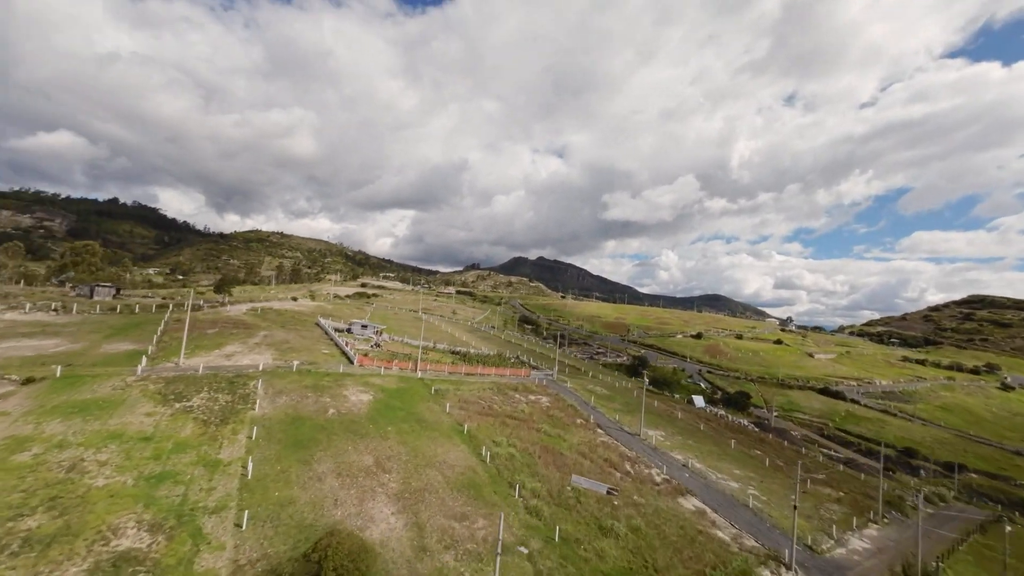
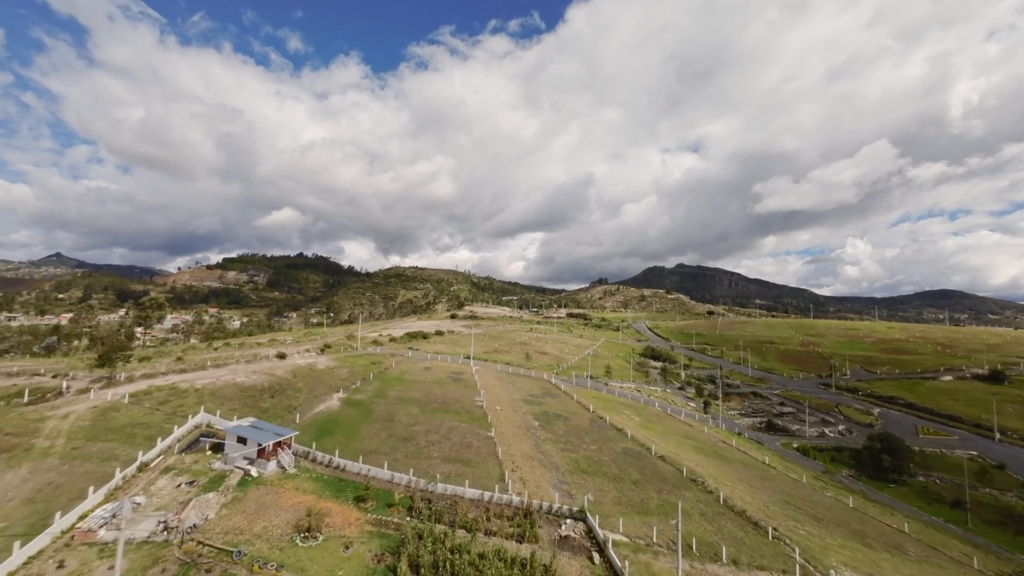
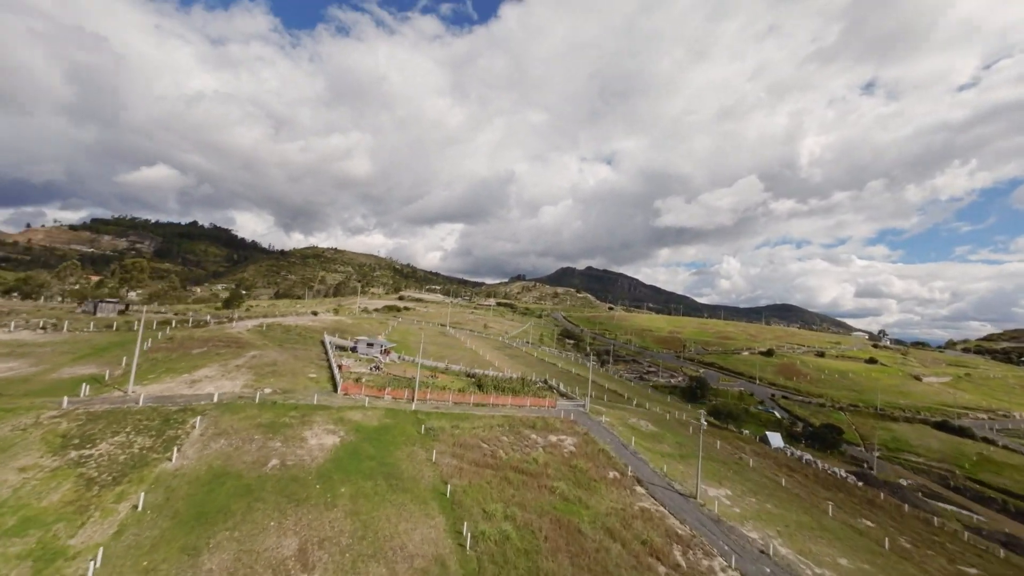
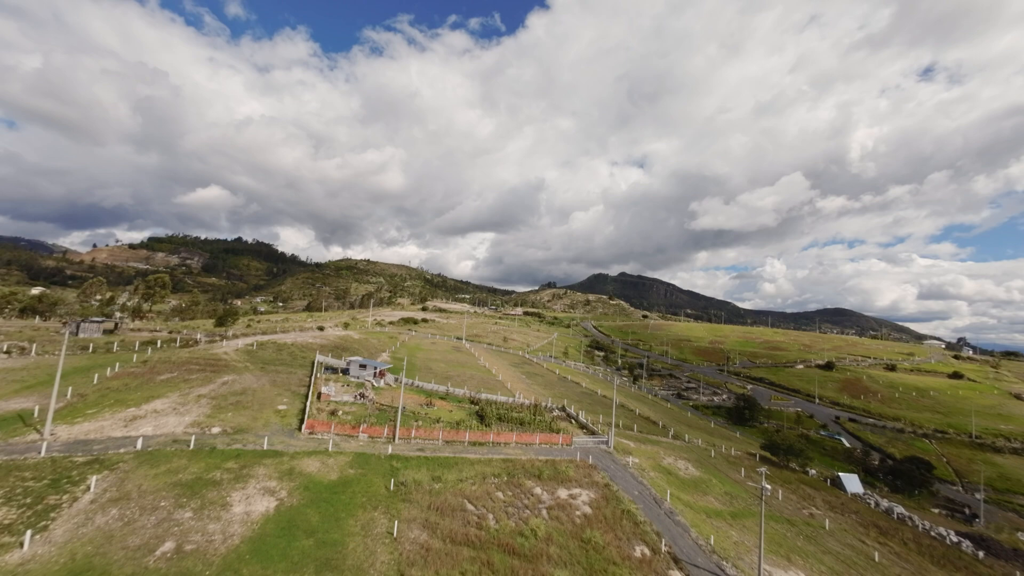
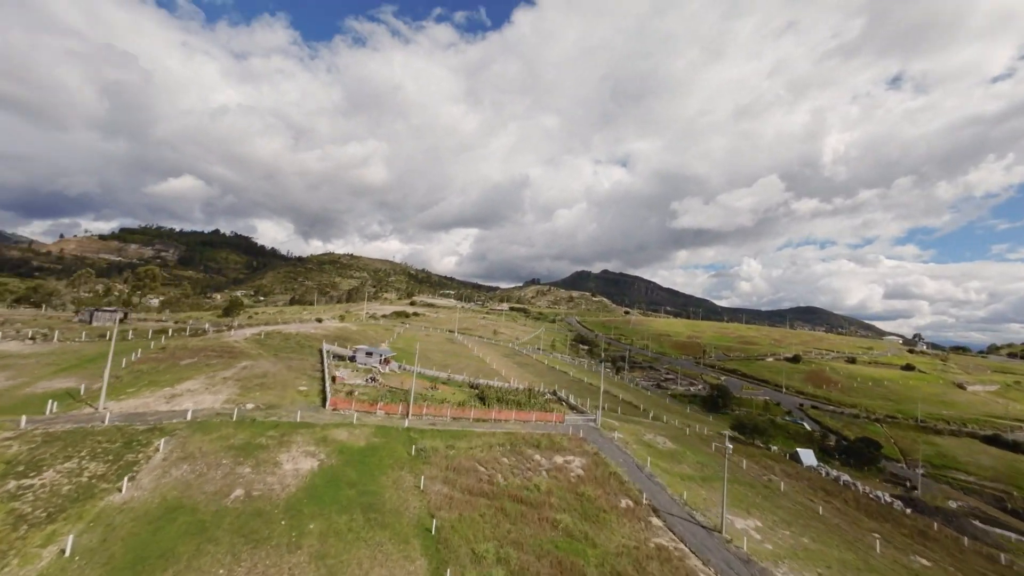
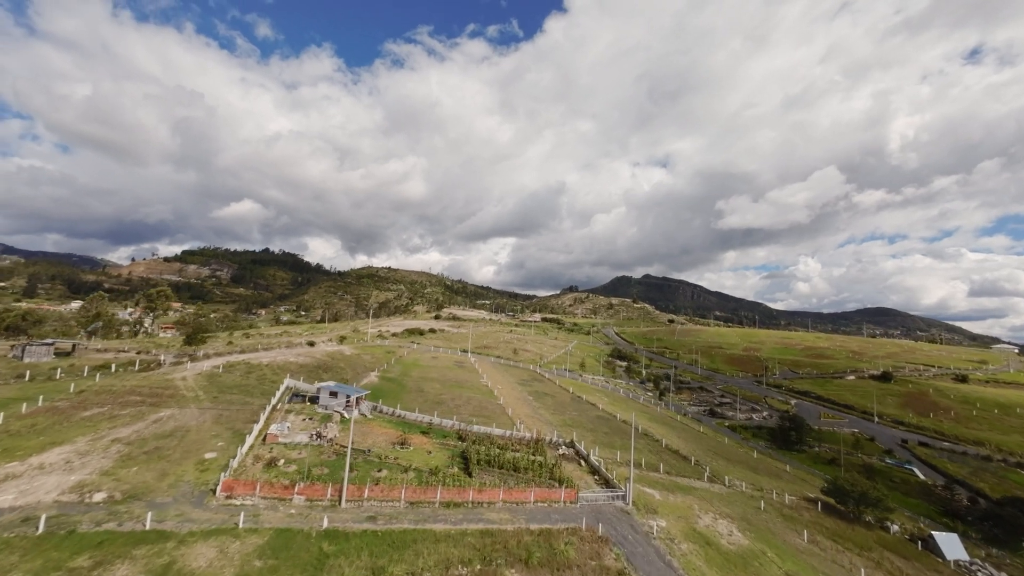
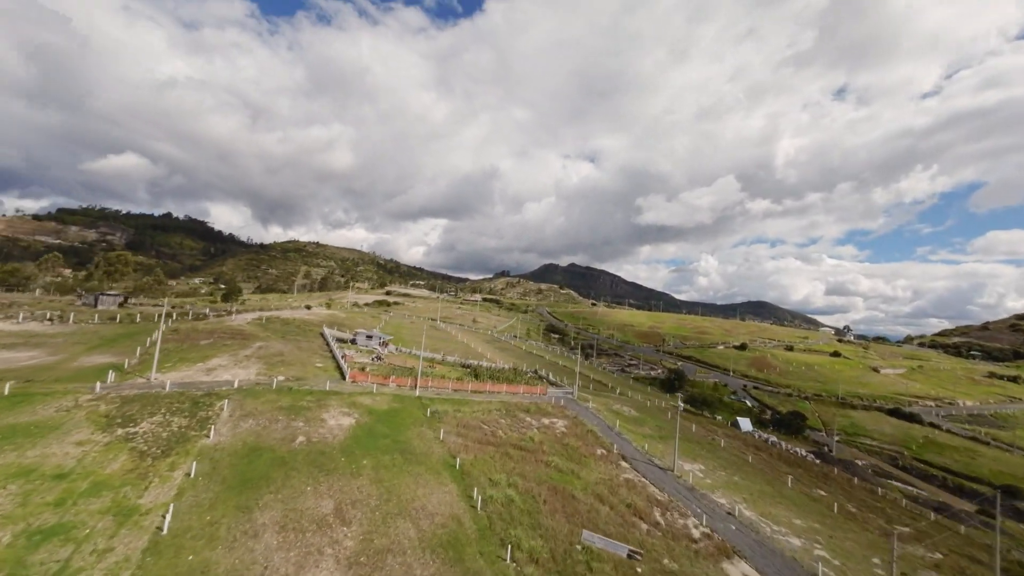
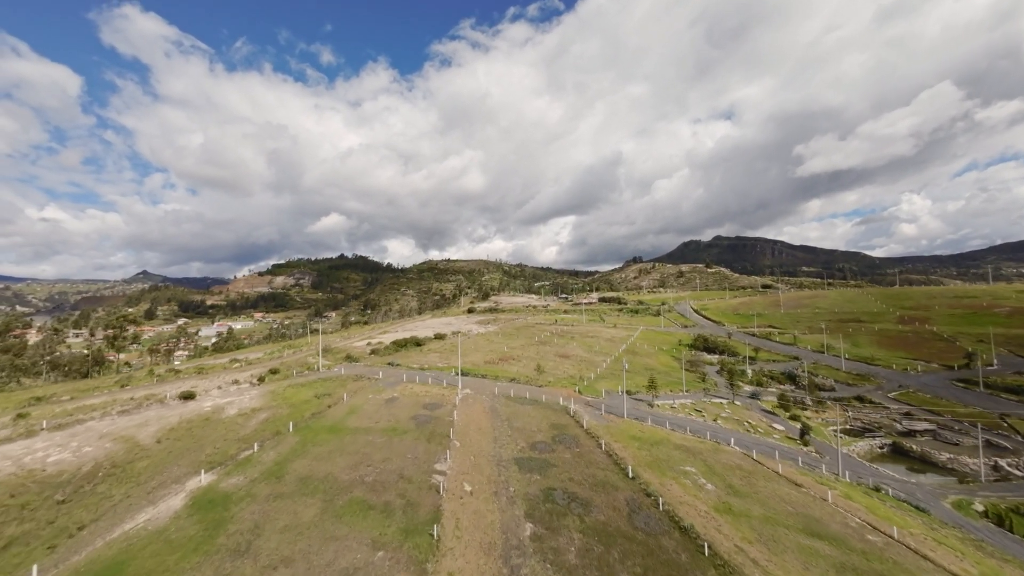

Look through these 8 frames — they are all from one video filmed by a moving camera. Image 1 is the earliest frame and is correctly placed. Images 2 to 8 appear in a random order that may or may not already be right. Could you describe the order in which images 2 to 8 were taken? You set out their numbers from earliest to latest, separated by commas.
7, 3, 5, 4, 6, 2, 8
